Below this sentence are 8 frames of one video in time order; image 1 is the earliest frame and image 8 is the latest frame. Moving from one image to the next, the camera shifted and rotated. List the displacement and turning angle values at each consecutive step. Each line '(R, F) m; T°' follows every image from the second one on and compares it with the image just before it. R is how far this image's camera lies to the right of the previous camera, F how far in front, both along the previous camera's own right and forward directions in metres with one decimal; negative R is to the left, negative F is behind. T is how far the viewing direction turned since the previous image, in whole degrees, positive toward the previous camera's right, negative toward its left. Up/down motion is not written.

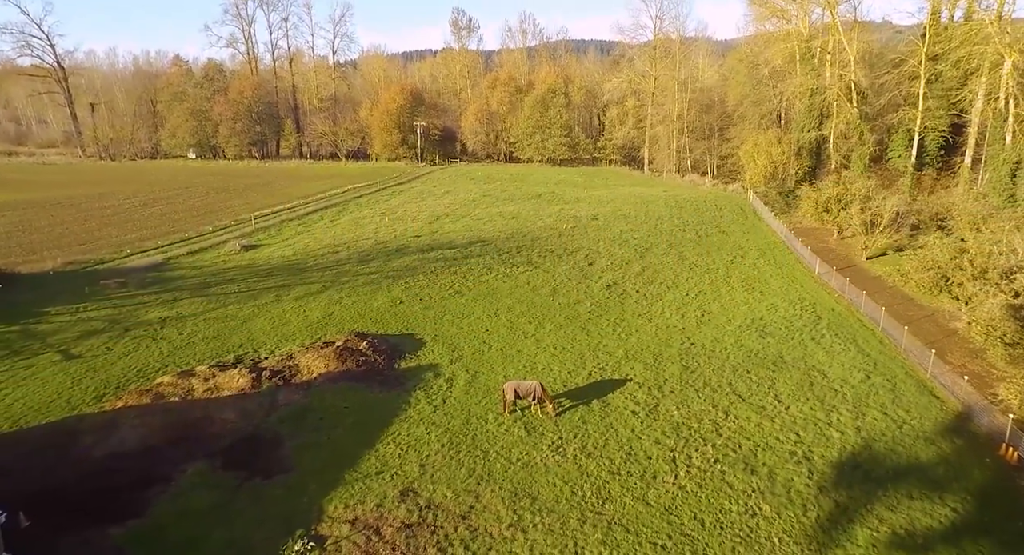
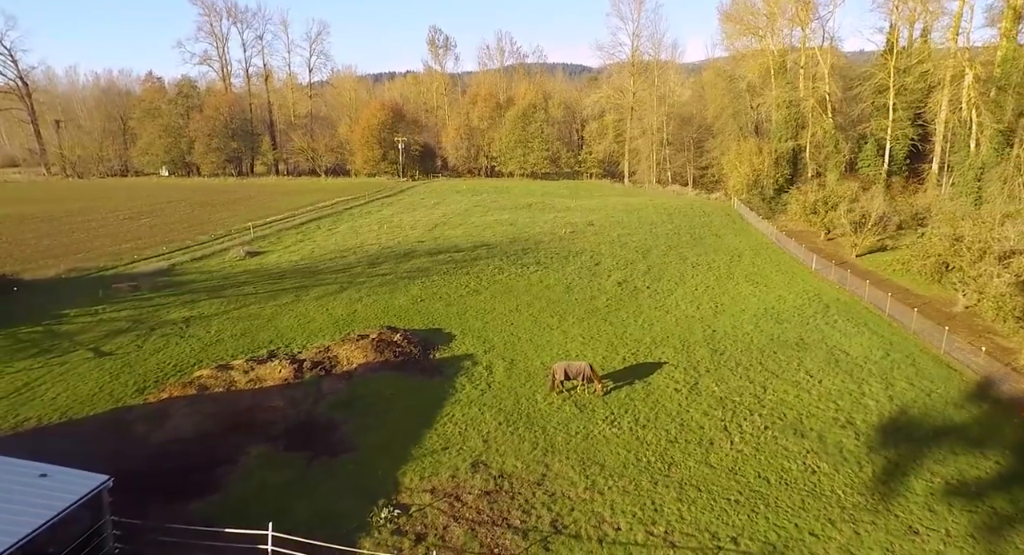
(-2.6, -0.6) m; +3°
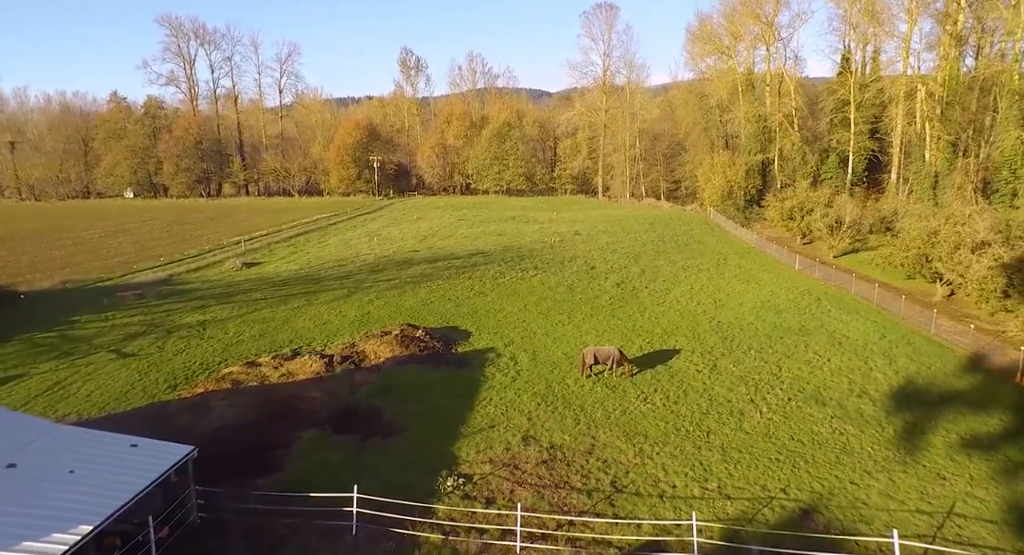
(-2.2, -0.9) m; +4°
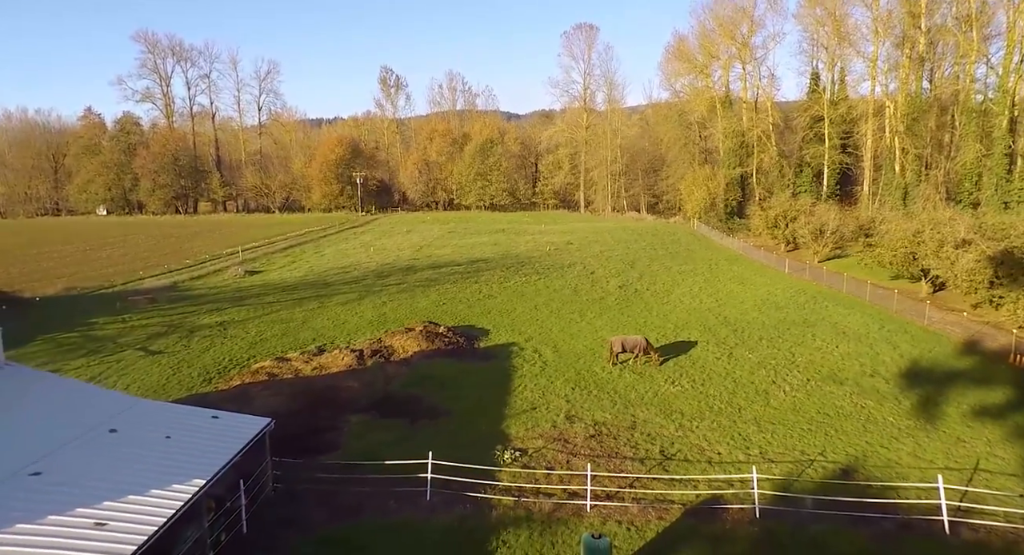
(-2.1, -0.8) m; +3°
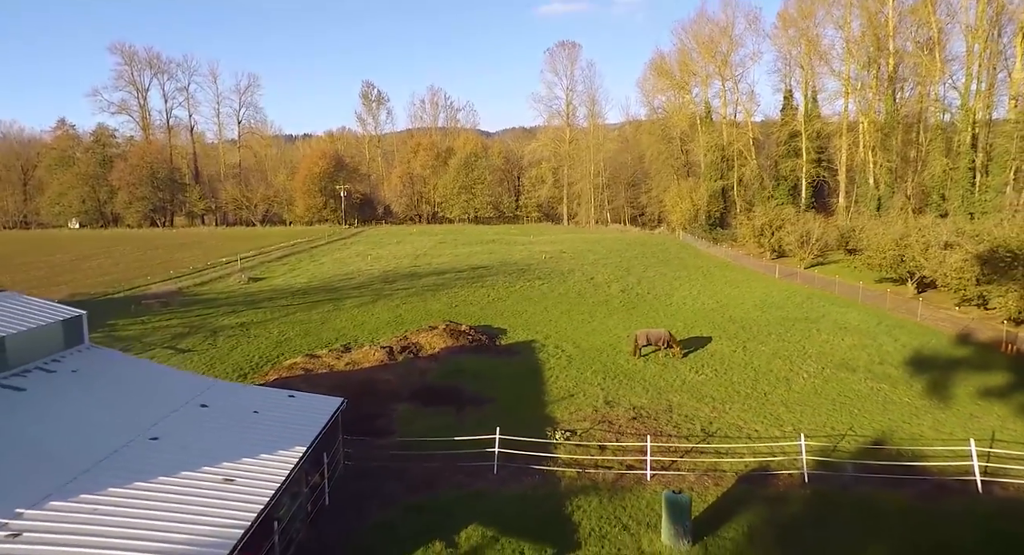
(-2.1, -0.8) m; +3°
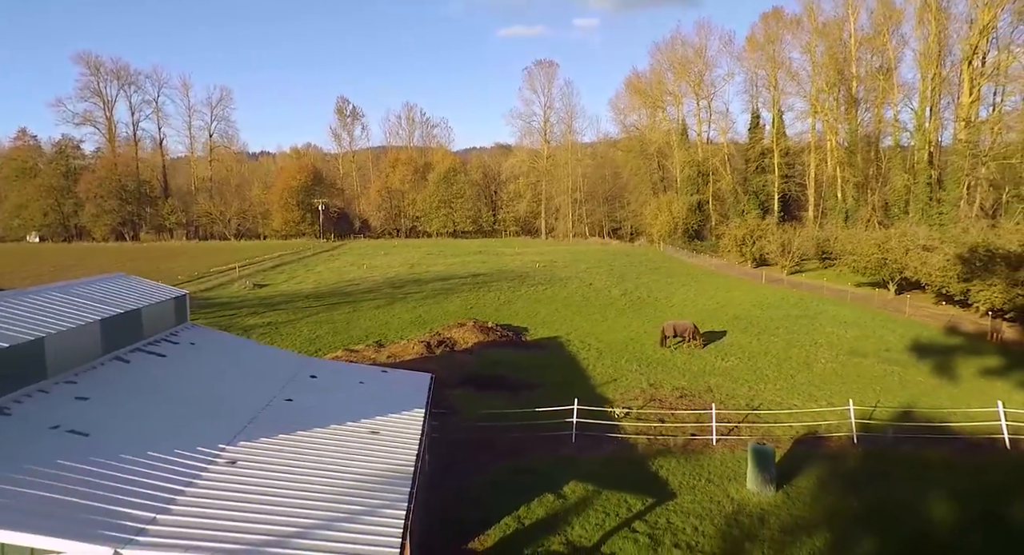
(-2.9, -1.1) m; +4°
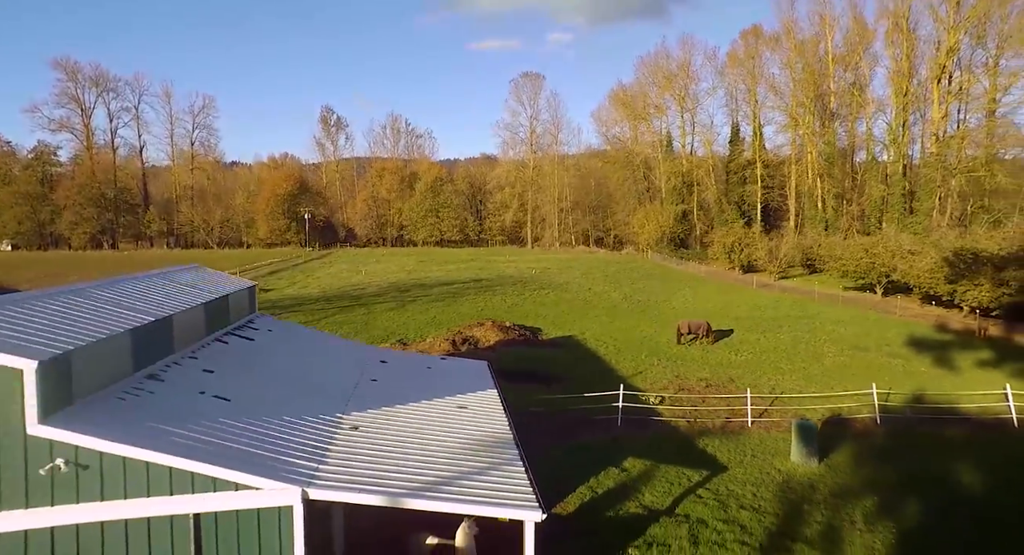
(-2.0, -0.9) m; +3°
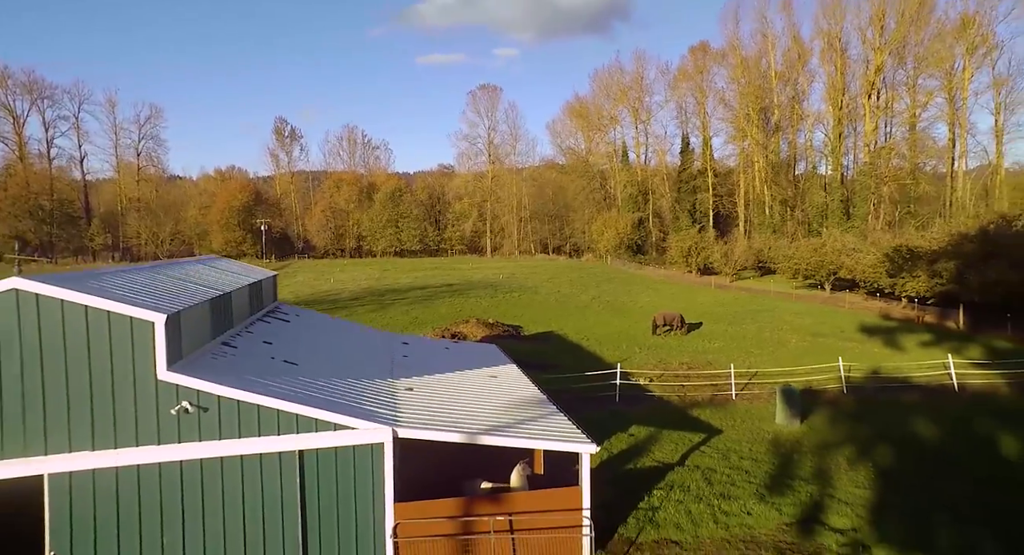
(-1.5, -1.2) m; +4°
